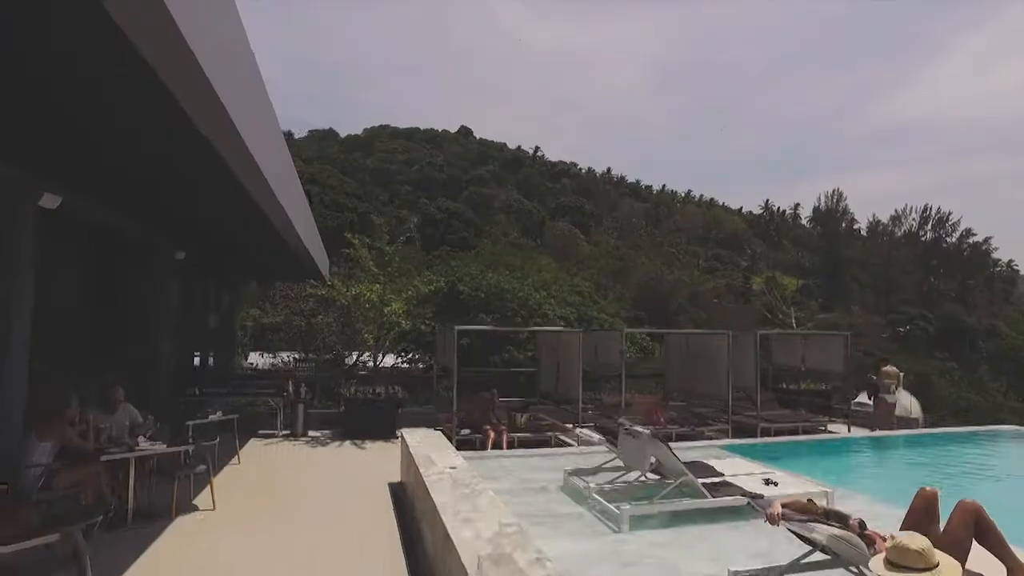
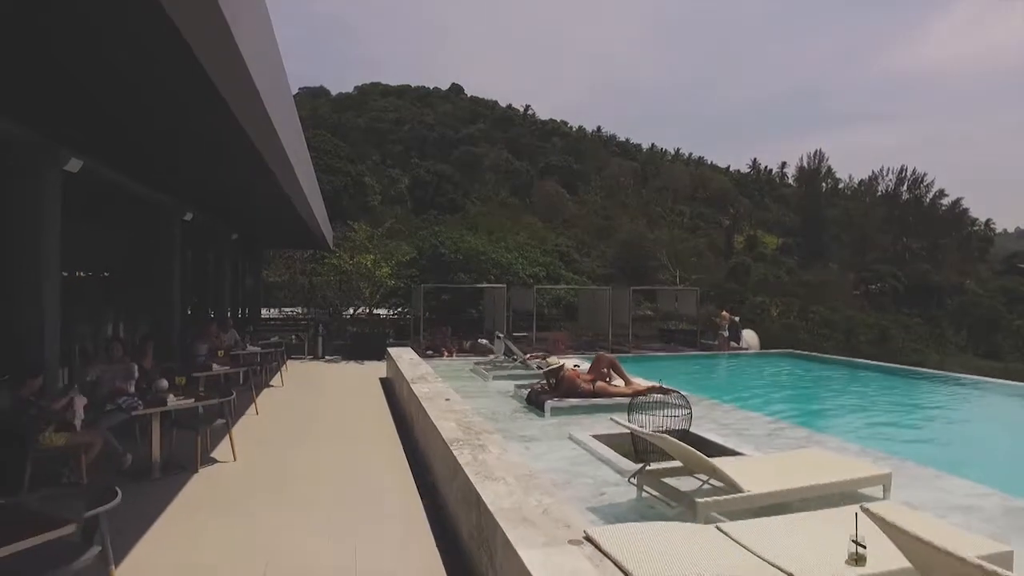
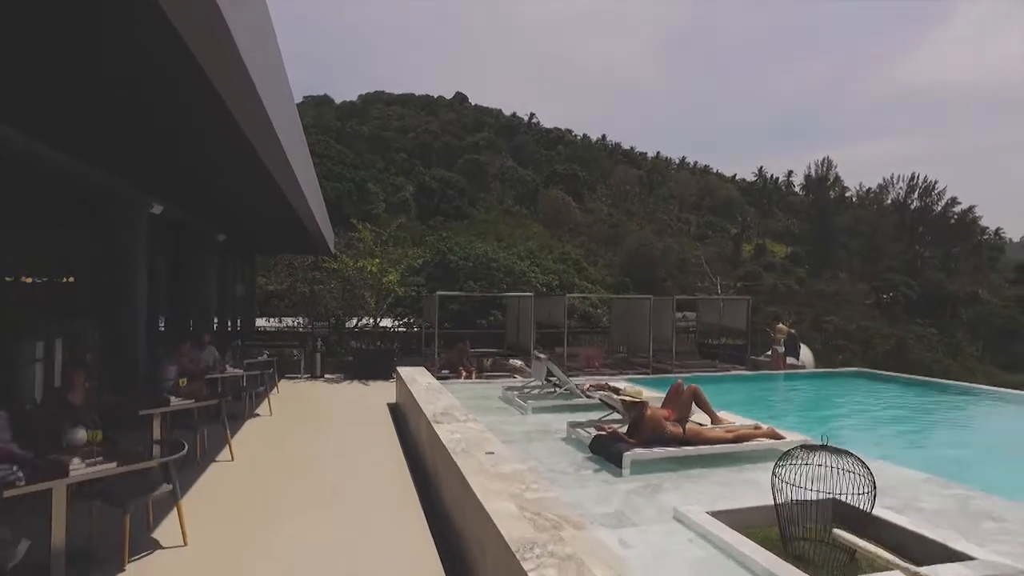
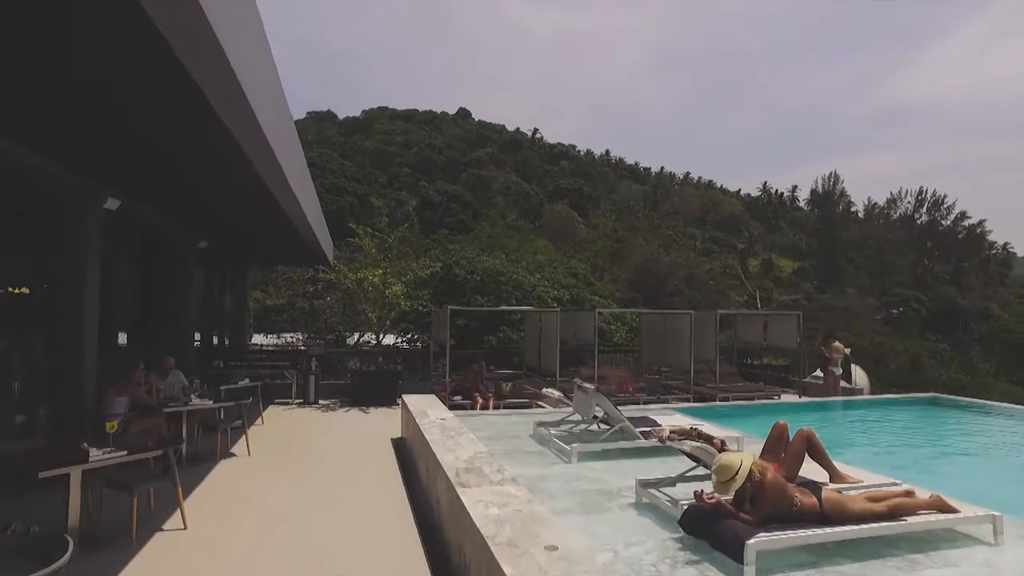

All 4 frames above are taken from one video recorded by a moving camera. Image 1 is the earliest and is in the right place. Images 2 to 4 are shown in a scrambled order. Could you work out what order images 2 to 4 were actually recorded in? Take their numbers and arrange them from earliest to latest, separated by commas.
4, 3, 2
